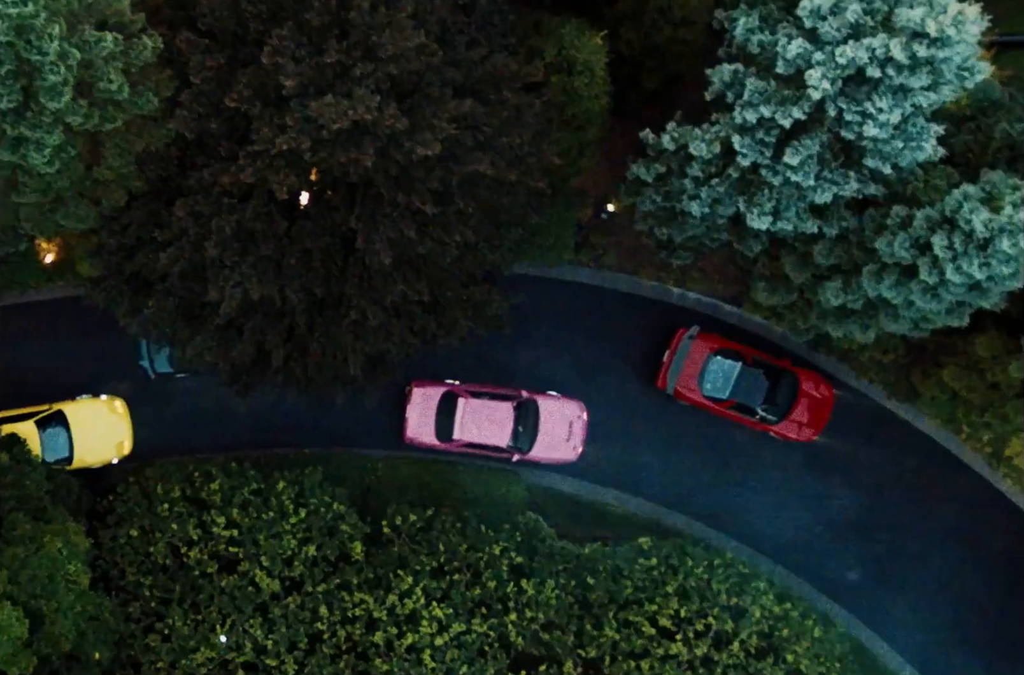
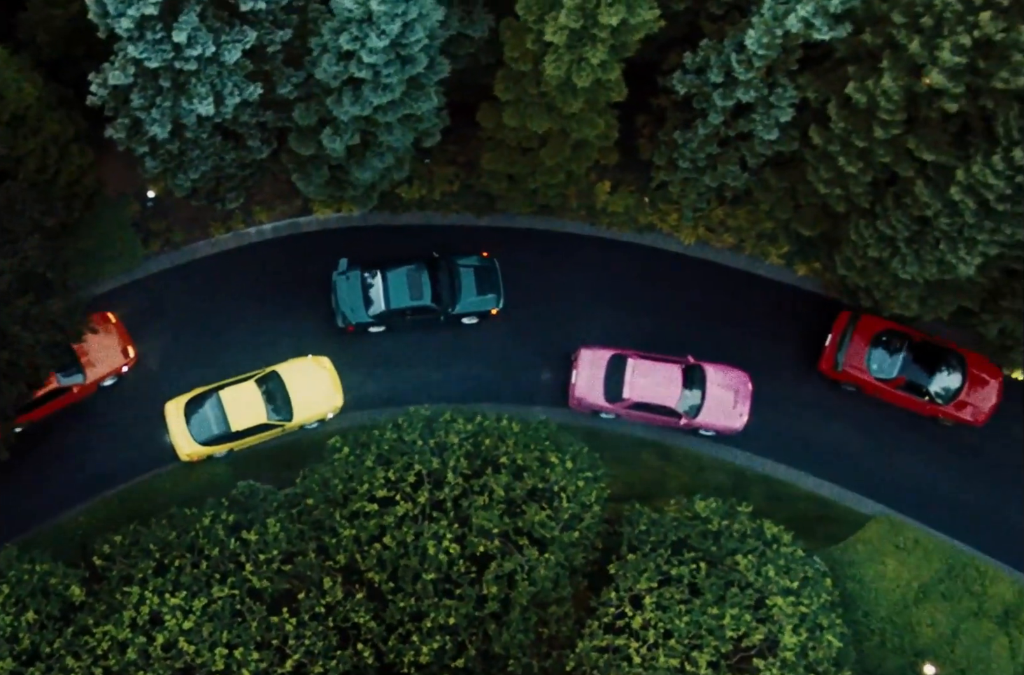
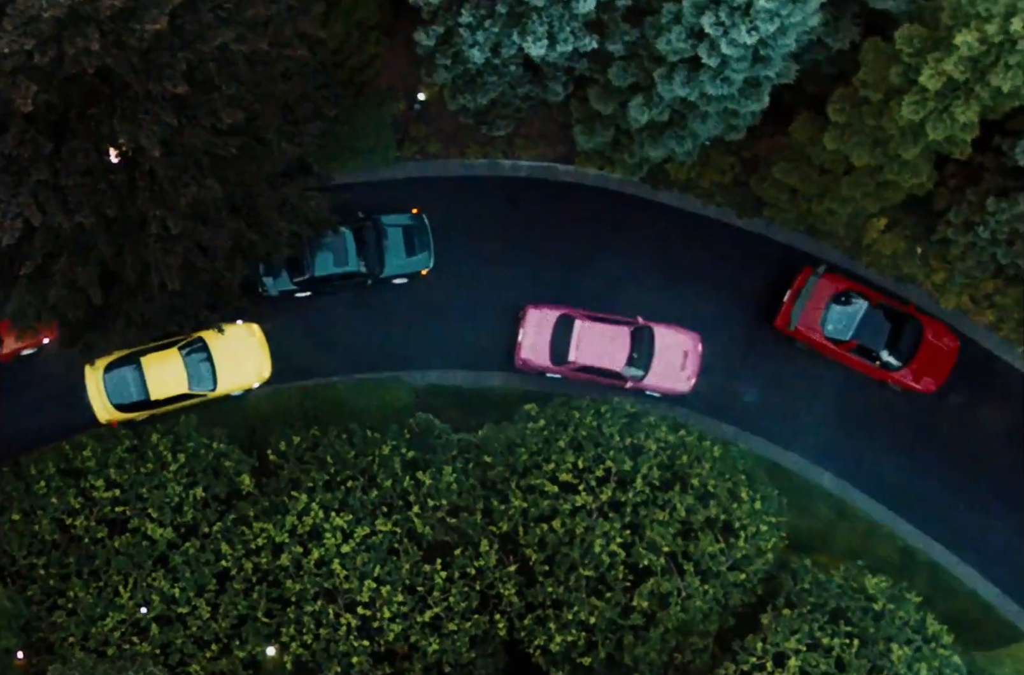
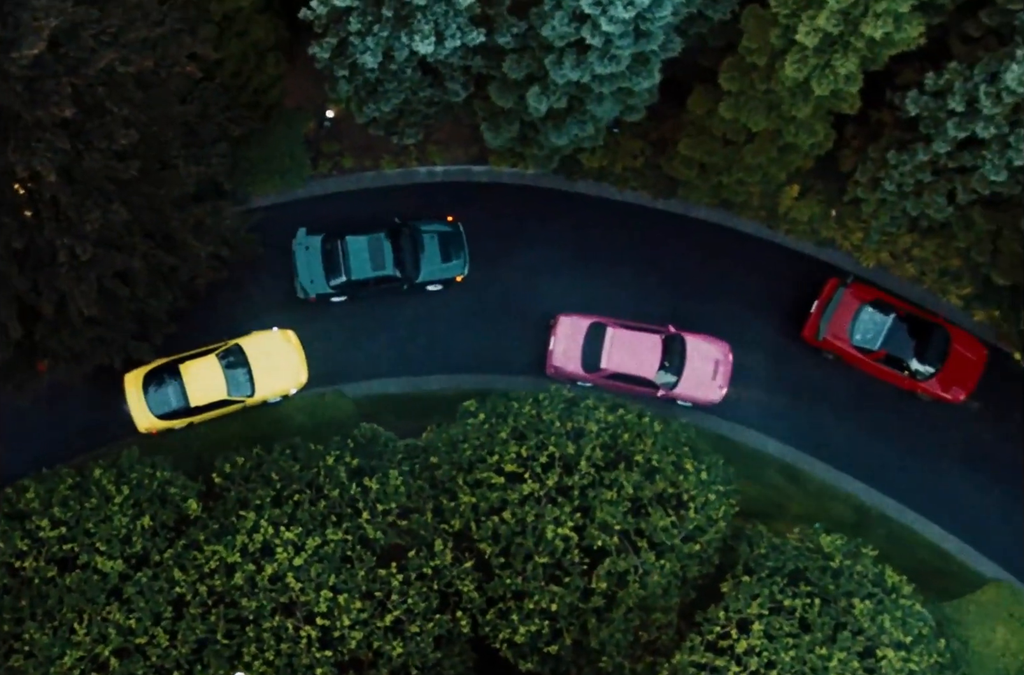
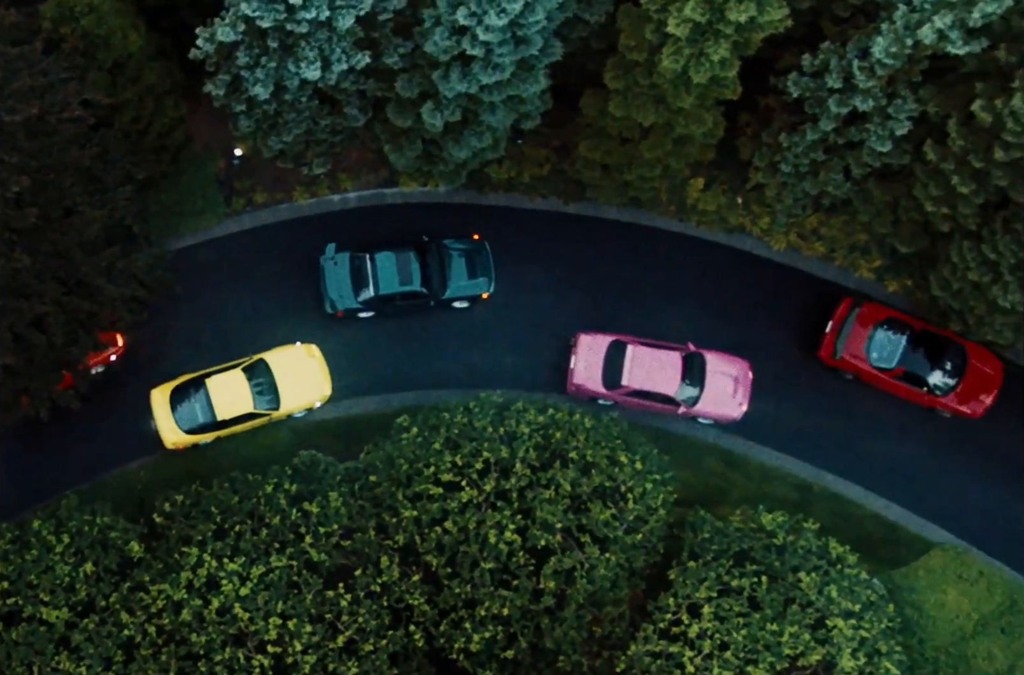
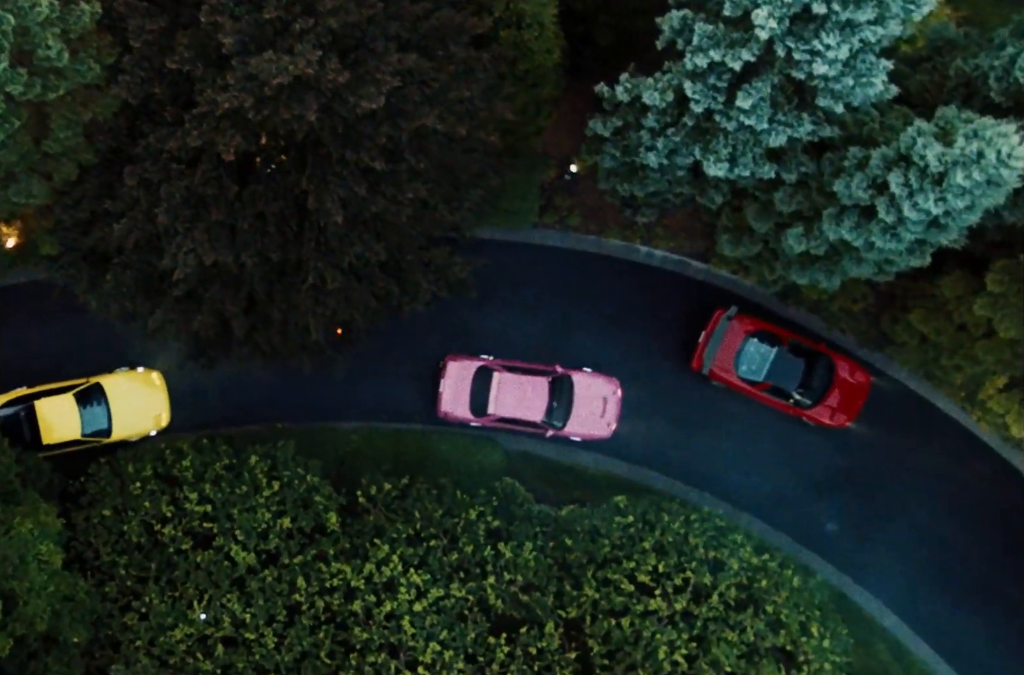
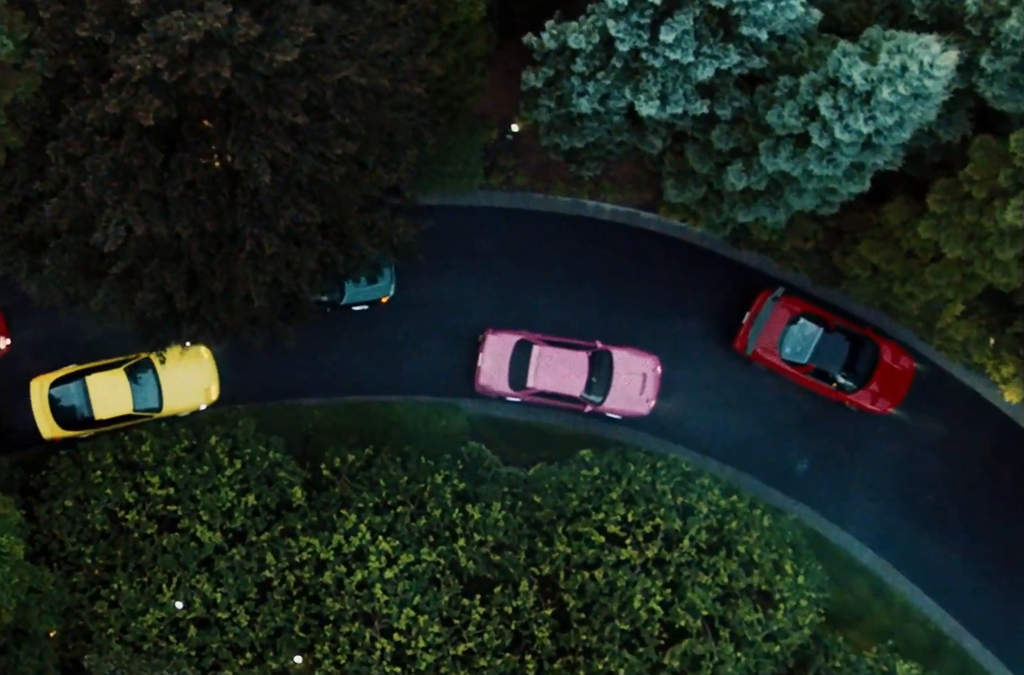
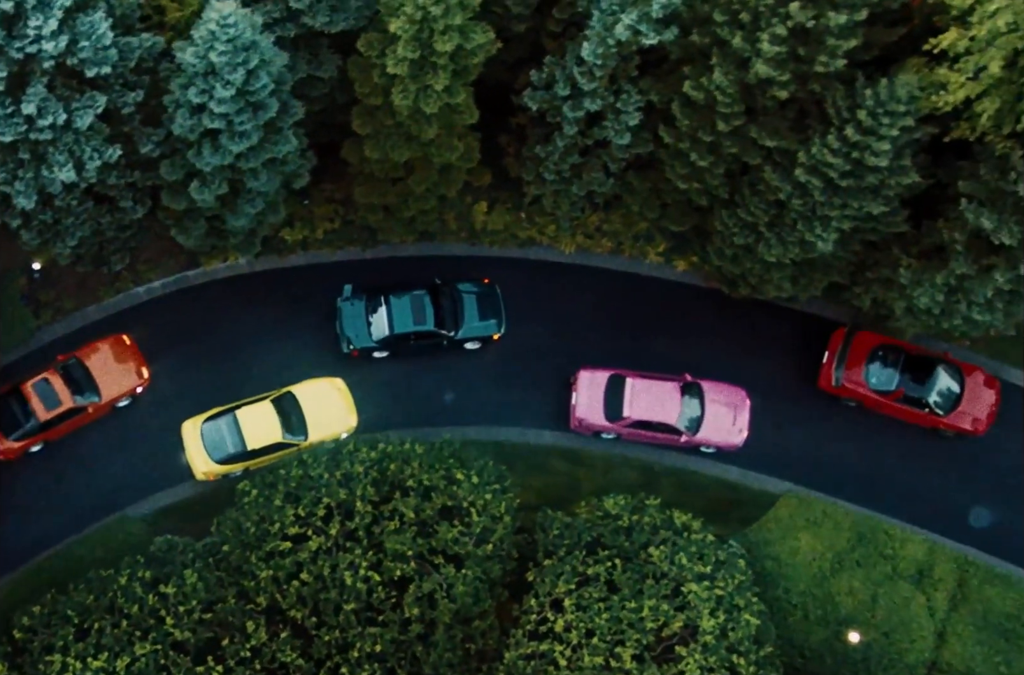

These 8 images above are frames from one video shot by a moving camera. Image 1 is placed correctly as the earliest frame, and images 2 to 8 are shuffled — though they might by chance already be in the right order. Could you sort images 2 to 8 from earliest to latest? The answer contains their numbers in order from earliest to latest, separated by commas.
6, 7, 3, 4, 5, 2, 8
